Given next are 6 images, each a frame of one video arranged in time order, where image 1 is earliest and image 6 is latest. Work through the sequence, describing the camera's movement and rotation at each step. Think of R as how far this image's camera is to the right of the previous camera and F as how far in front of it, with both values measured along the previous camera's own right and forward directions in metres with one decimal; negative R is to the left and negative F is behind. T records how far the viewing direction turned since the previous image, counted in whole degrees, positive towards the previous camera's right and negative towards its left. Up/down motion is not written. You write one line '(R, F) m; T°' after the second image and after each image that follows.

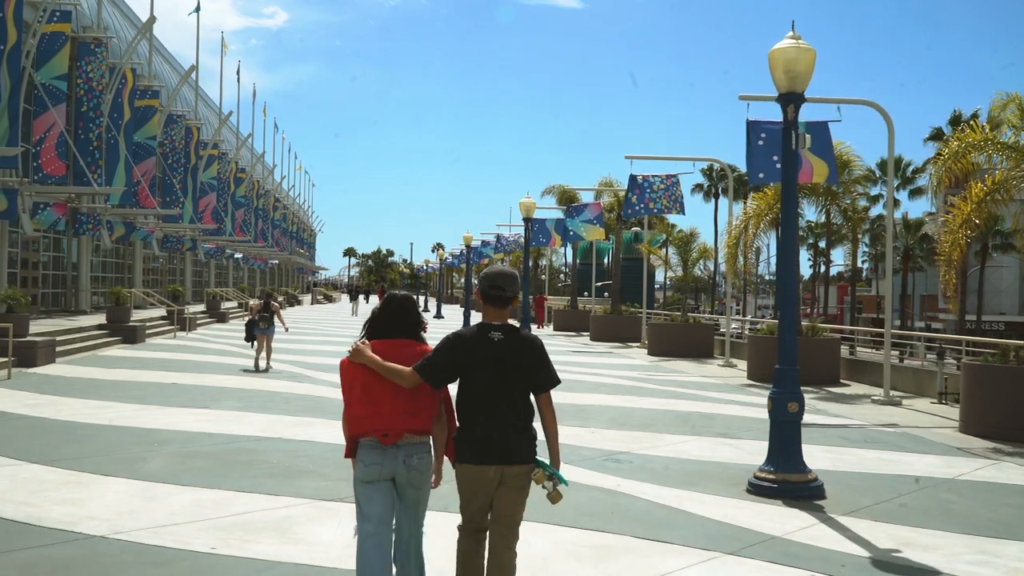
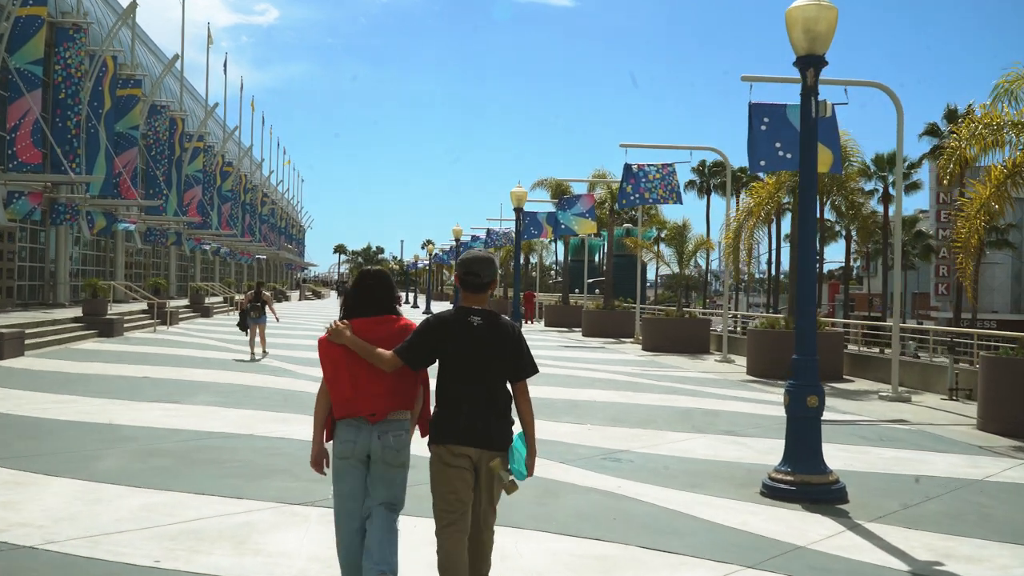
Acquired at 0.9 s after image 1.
(0.0, +0.7) m; +1°
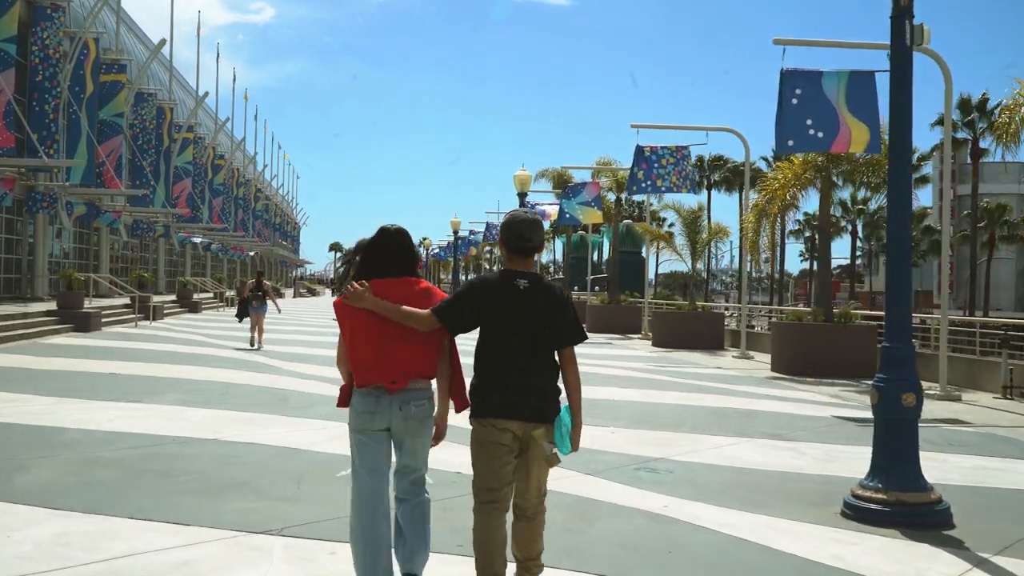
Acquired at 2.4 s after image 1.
(-0.2, +1.4) m; 0°
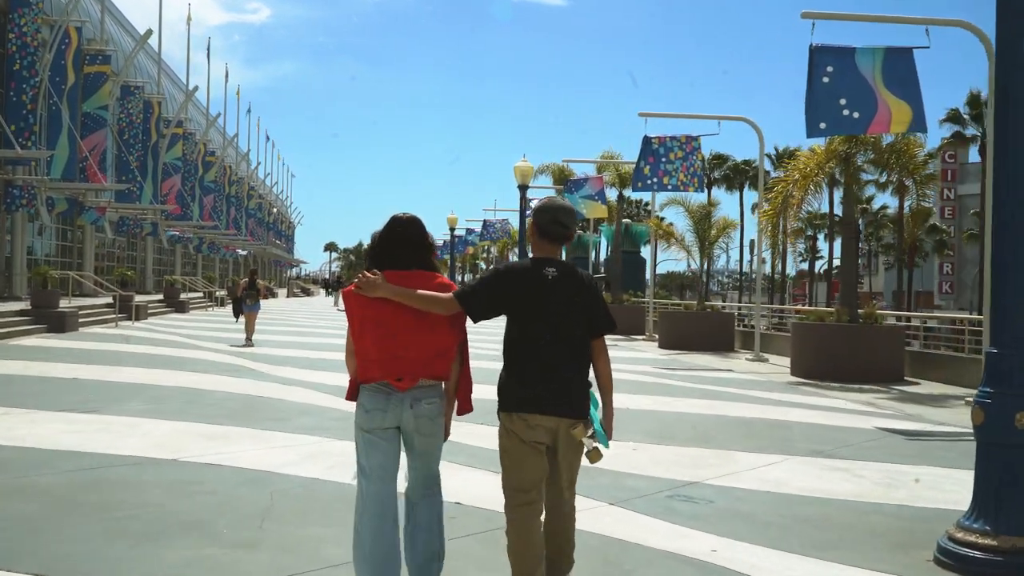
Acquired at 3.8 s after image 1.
(-0.1, +1.2) m; 0°
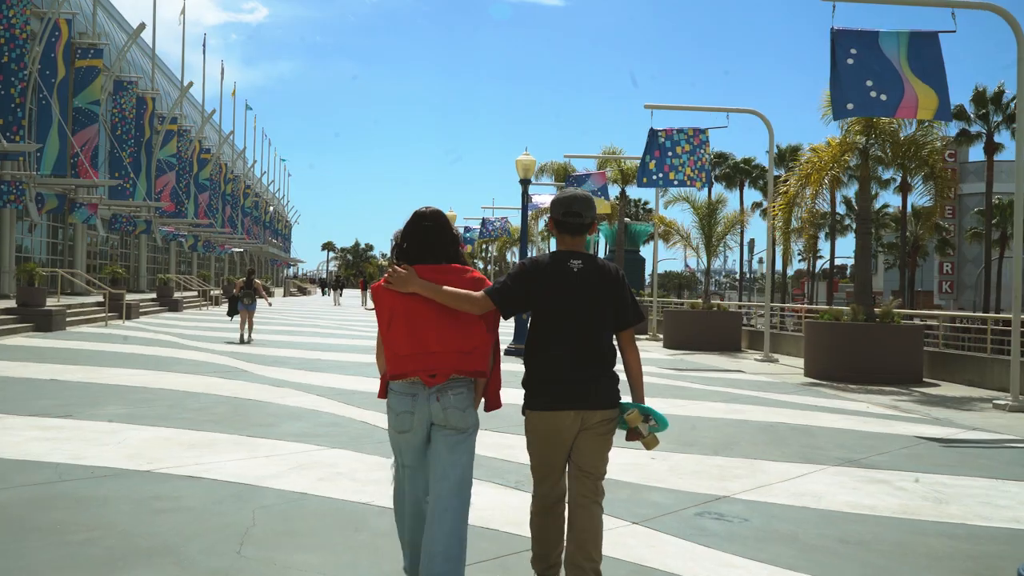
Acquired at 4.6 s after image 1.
(-0.1, +0.6) m; 0°
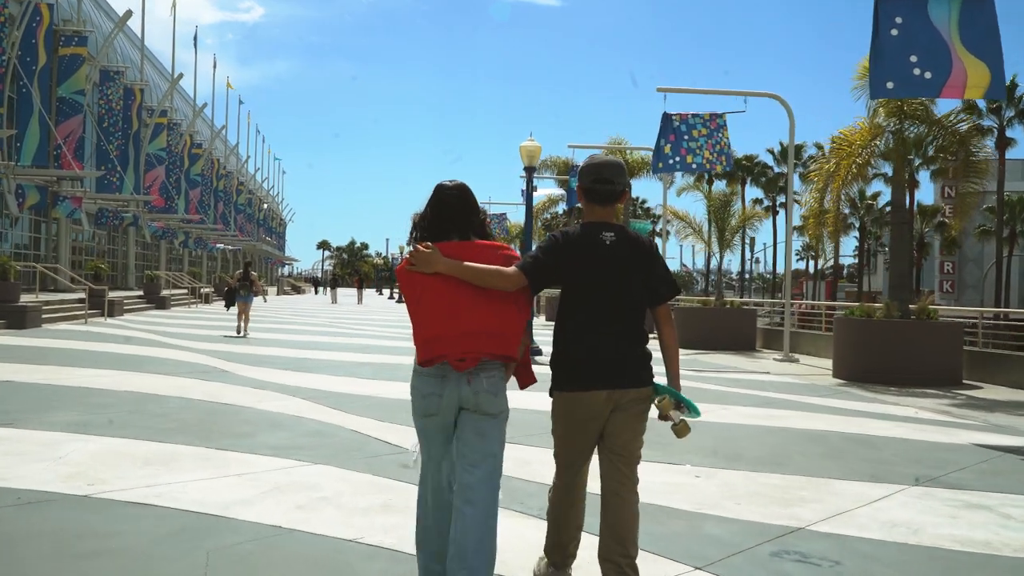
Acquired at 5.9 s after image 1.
(-0.2, +1.2) m; 0°
